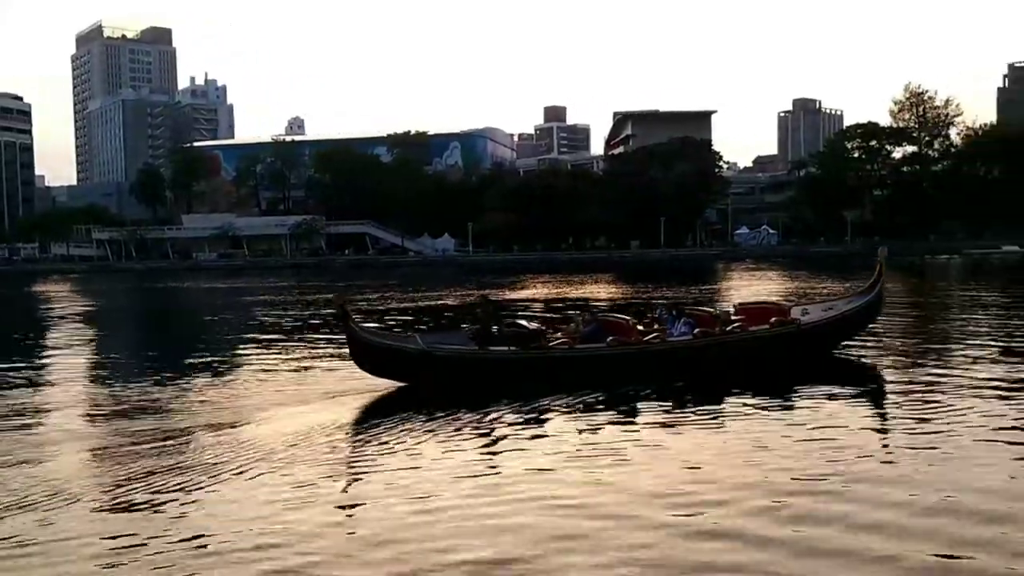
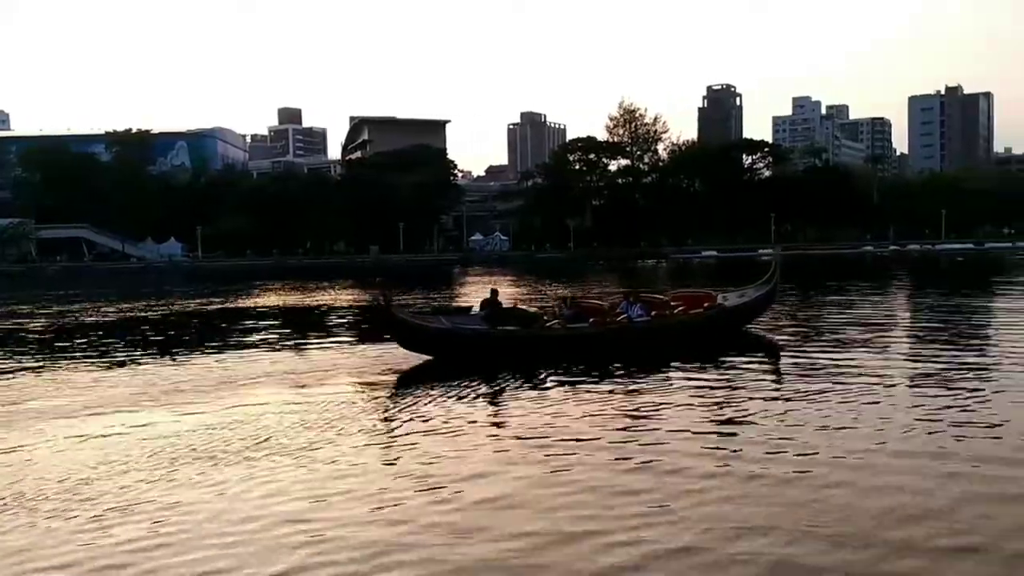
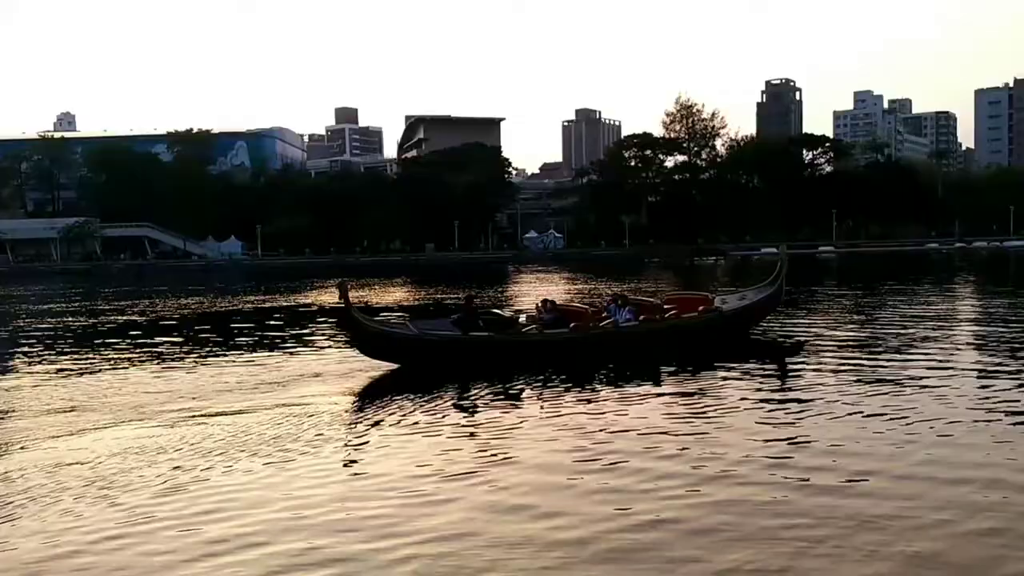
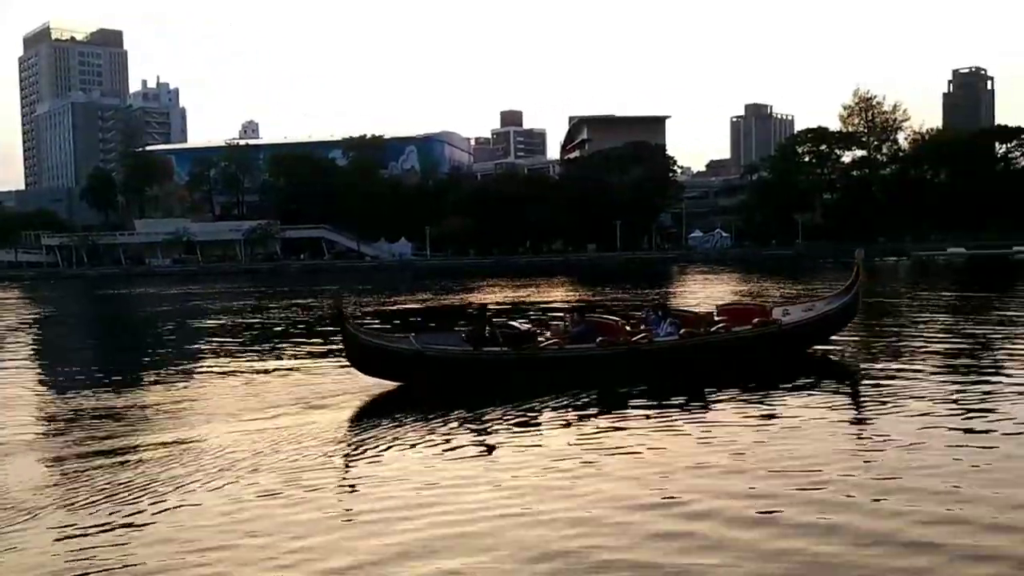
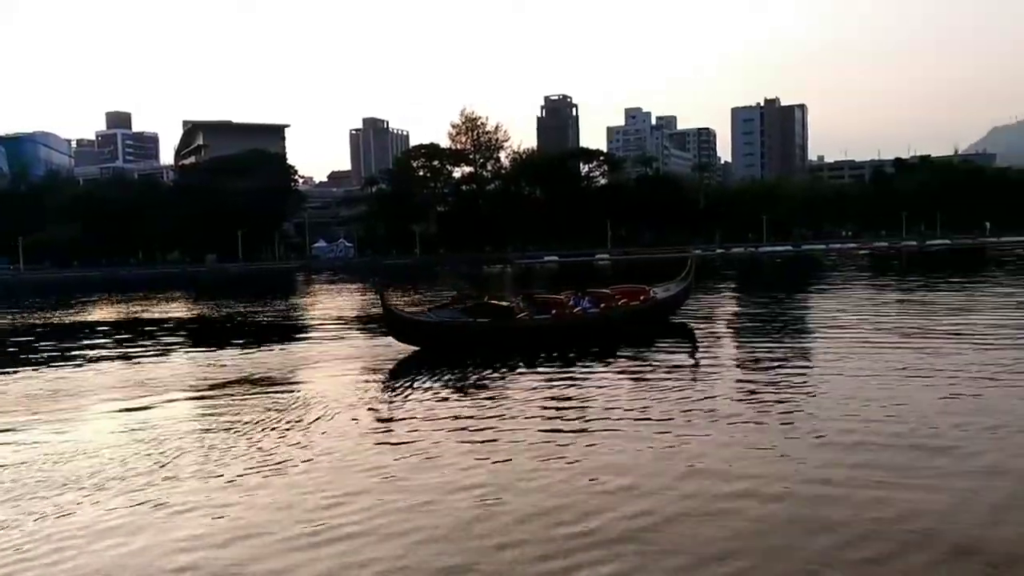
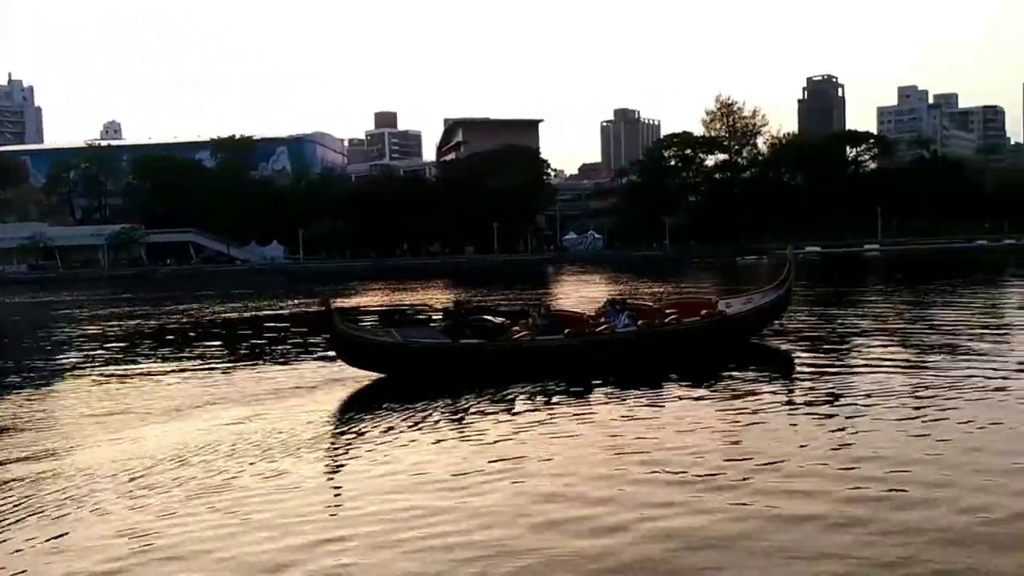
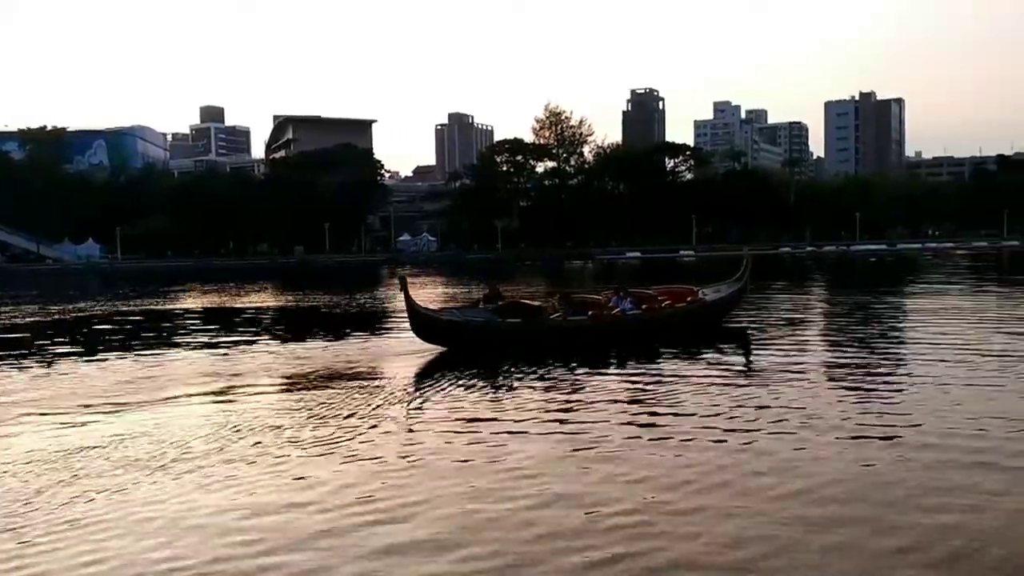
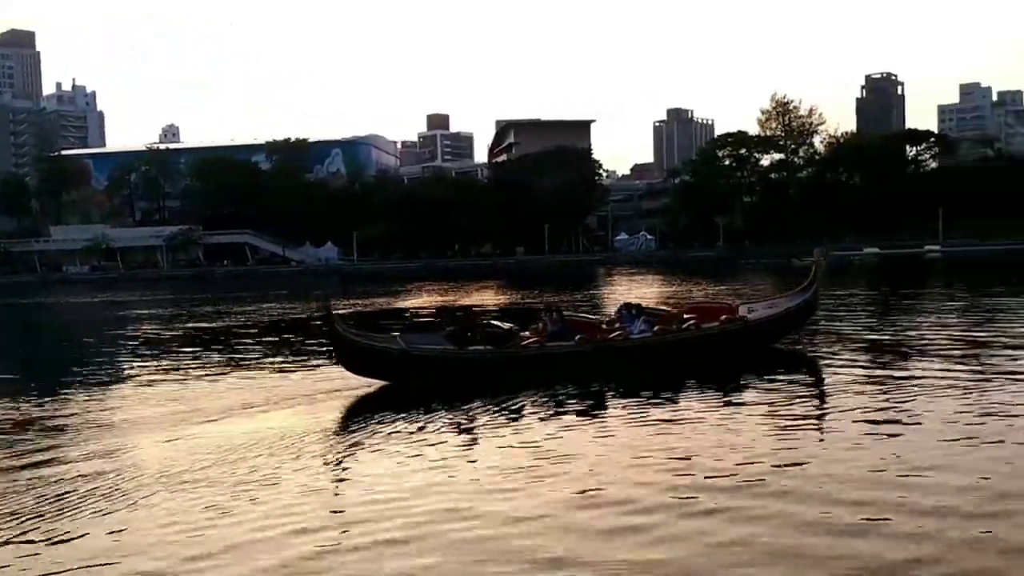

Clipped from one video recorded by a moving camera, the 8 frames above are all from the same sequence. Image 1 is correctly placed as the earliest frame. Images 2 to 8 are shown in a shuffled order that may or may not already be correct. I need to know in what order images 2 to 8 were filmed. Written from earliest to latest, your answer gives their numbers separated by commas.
4, 8, 6, 3, 2, 7, 5
